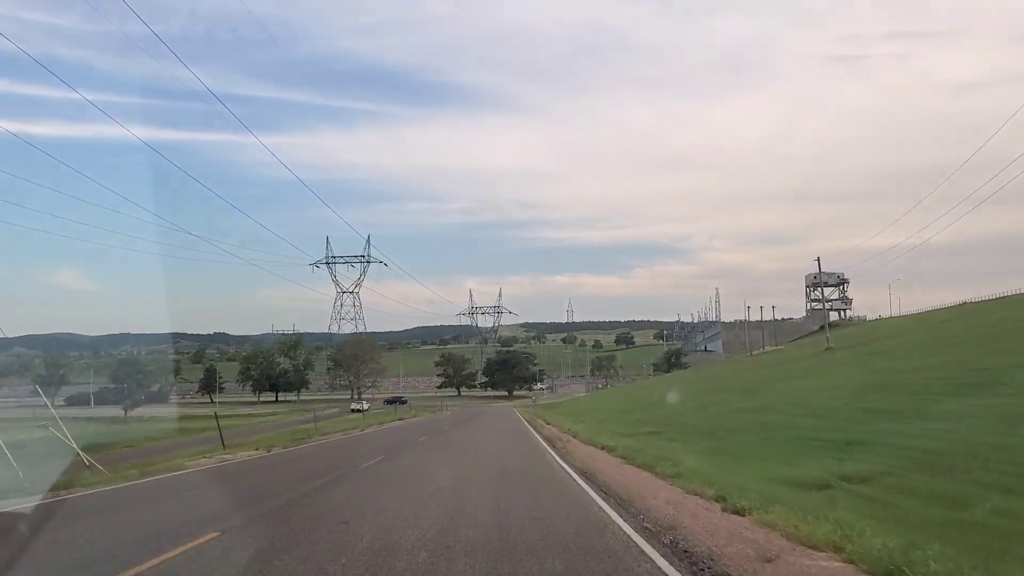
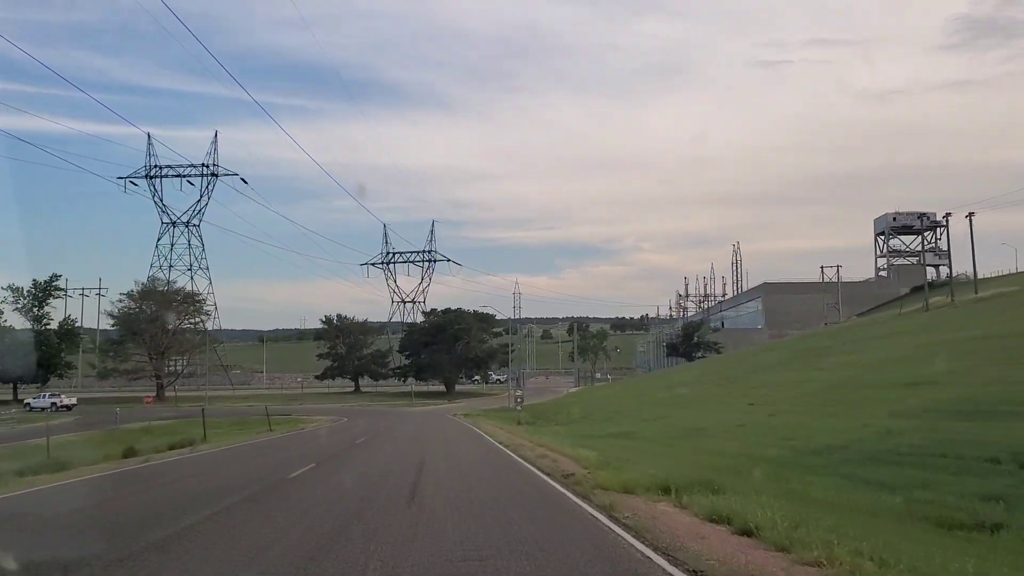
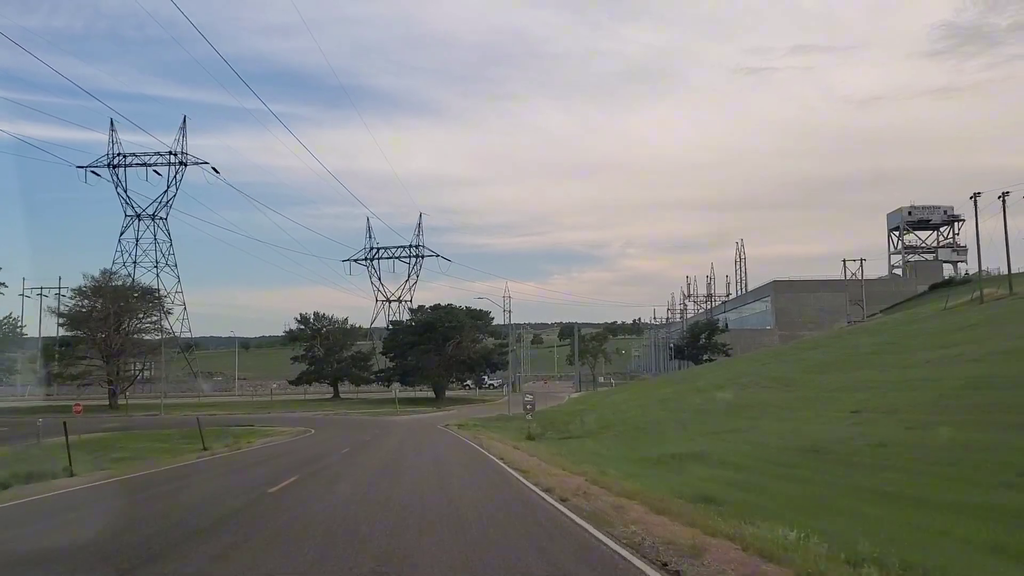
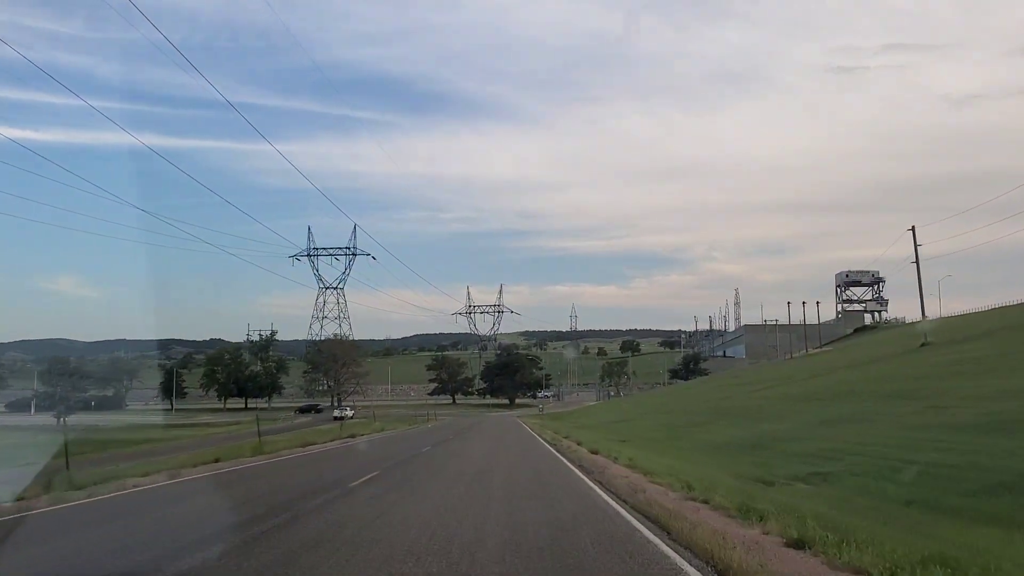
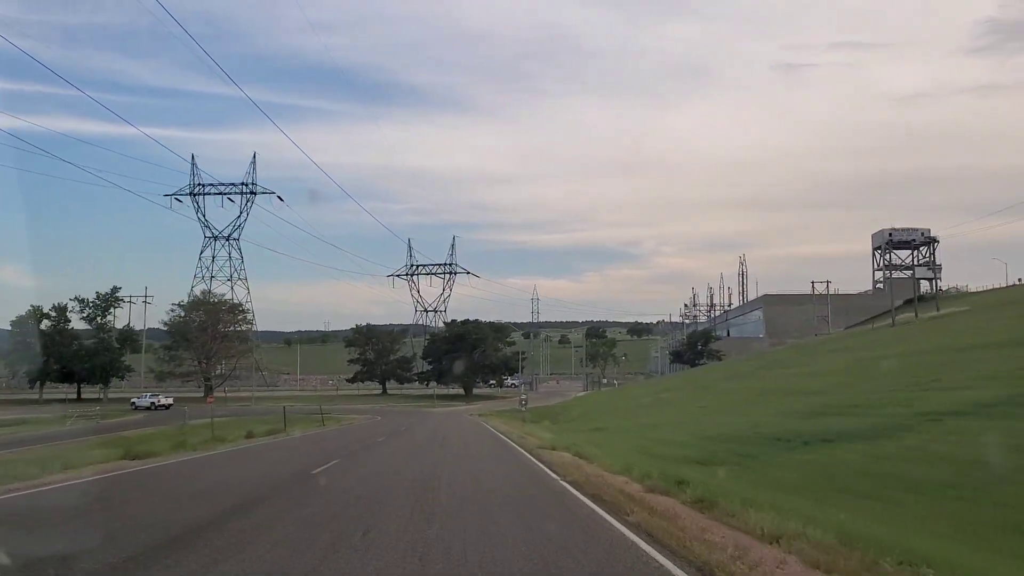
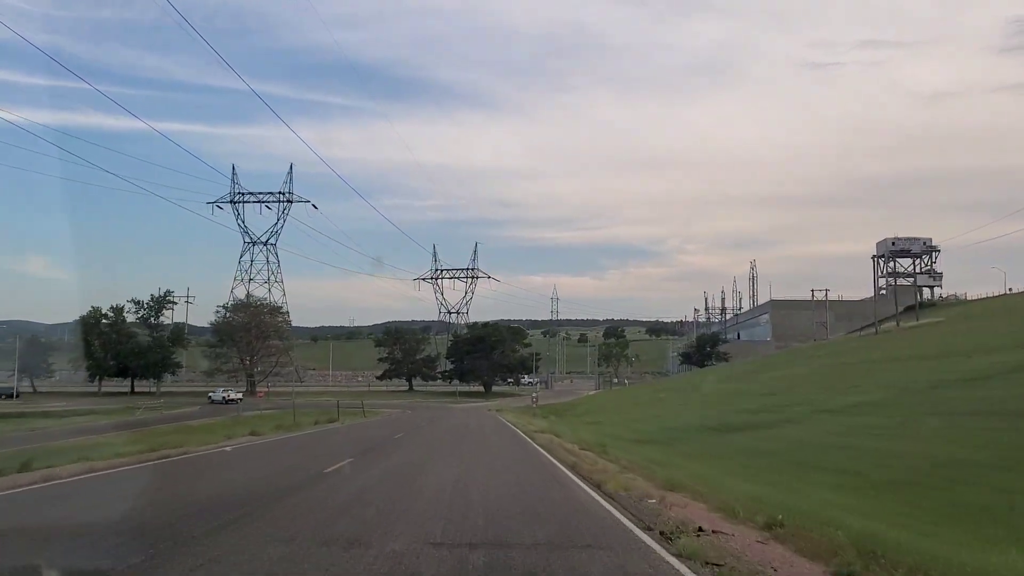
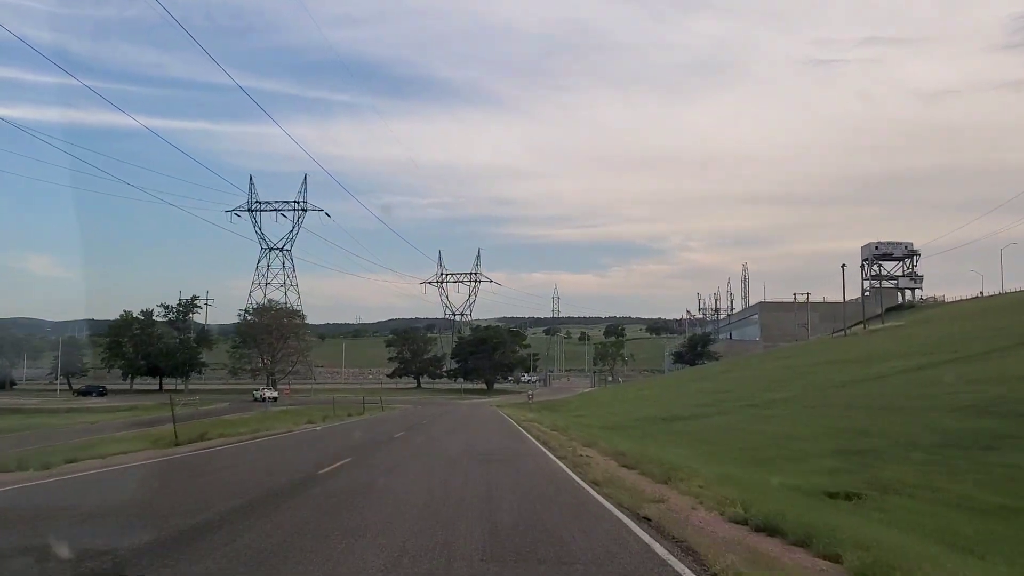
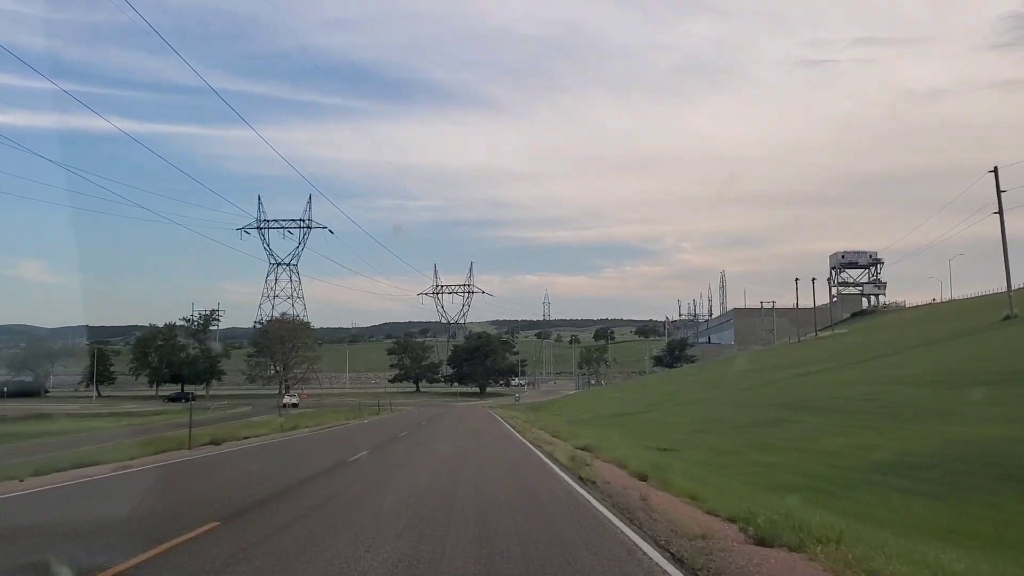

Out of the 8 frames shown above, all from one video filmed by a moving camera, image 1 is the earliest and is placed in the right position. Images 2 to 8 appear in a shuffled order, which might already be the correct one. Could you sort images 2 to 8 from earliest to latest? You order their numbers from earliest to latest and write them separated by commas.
4, 8, 7, 6, 5, 2, 3
